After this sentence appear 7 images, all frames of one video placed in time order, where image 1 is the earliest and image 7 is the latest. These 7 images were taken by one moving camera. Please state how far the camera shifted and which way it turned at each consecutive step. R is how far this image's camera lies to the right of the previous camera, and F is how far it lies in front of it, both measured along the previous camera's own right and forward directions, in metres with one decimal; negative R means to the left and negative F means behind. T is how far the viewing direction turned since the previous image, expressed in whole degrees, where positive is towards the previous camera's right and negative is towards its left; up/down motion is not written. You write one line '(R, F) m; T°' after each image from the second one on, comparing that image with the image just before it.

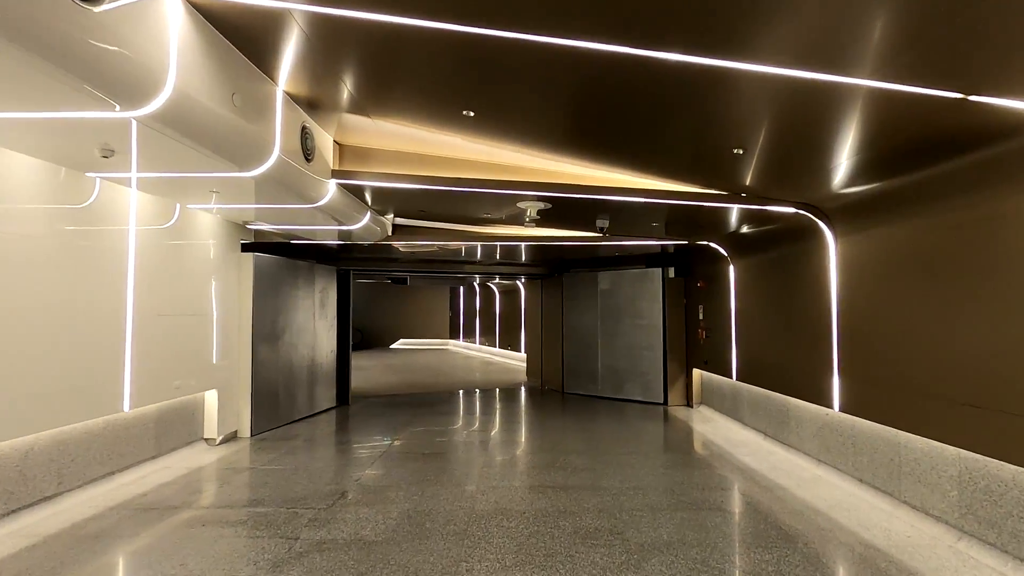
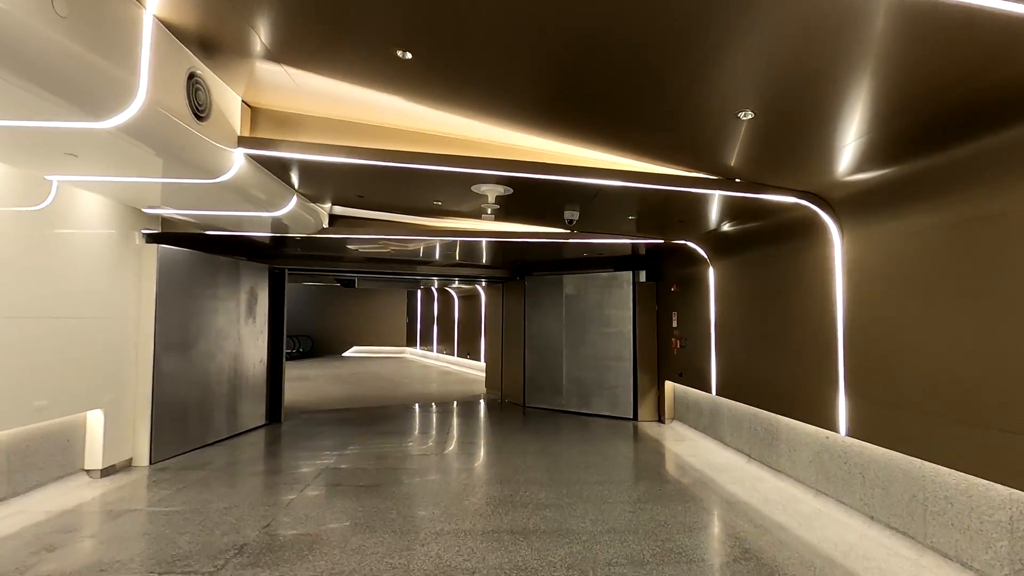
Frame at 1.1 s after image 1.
(+0.1, +0.8) m; +4°
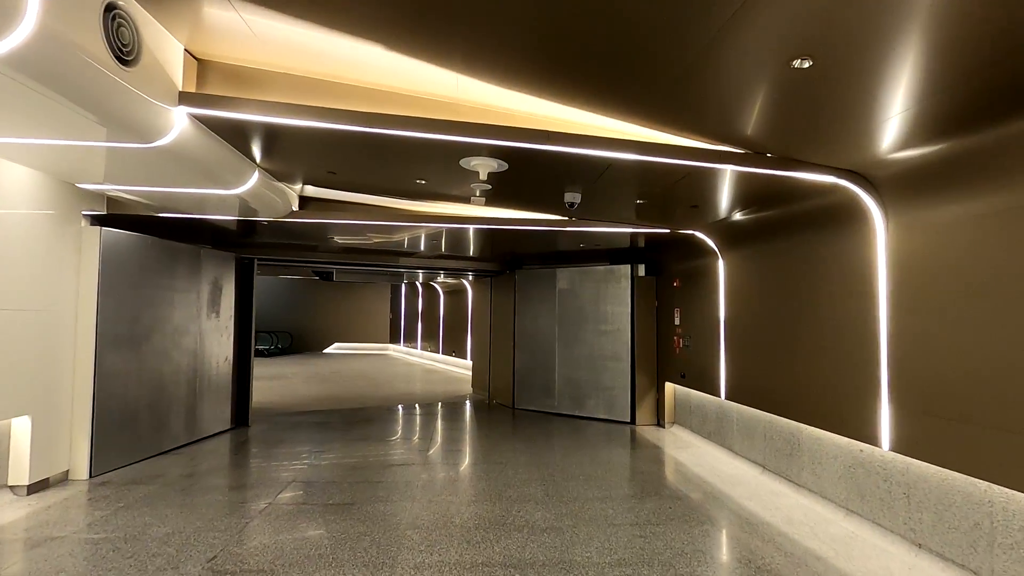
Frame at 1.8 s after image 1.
(-0.1, +0.5) m; +2°
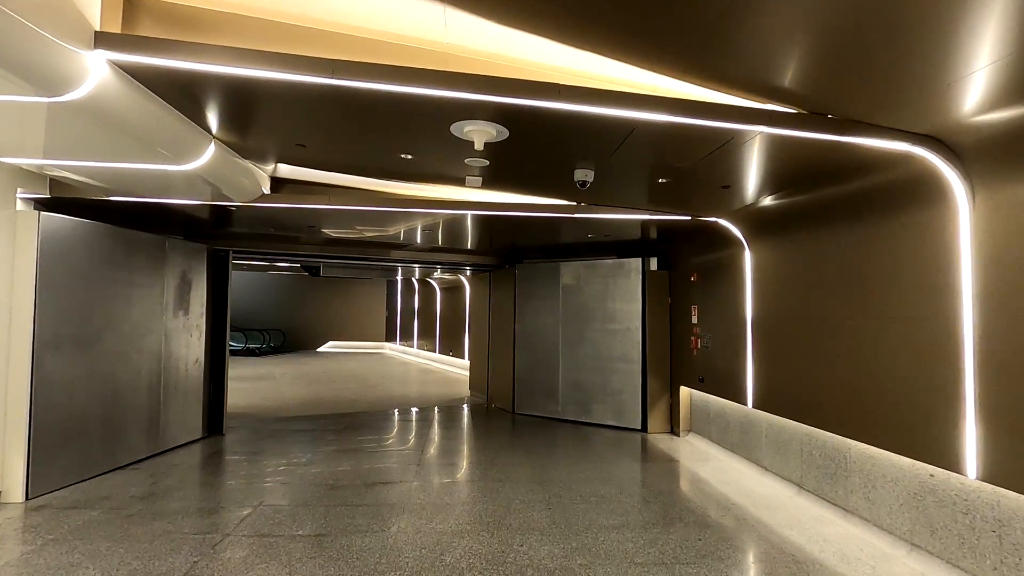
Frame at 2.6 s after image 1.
(0.0, +0.6) m; 0°
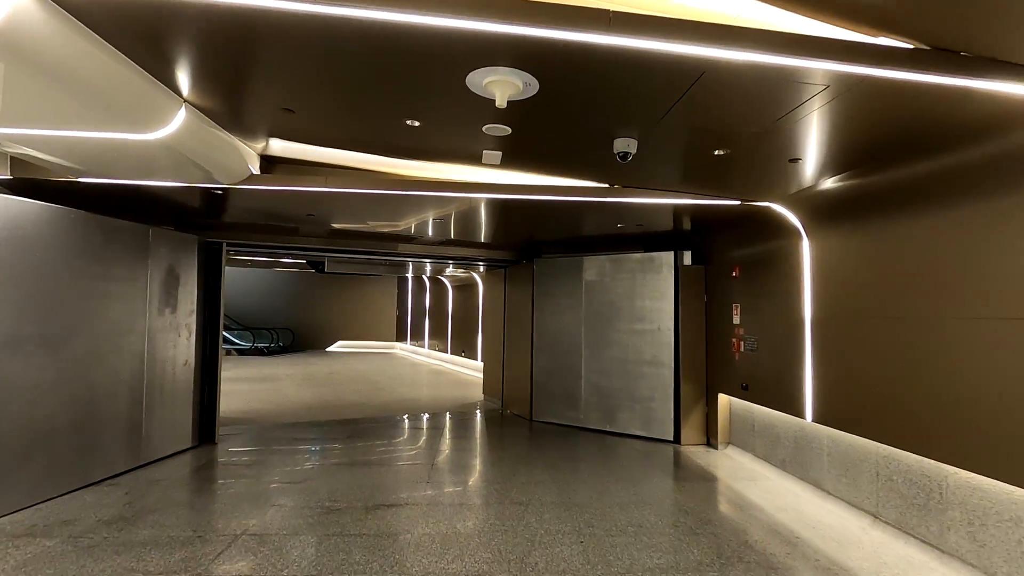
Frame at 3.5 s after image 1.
(-0.1, +0.6) m; -1°
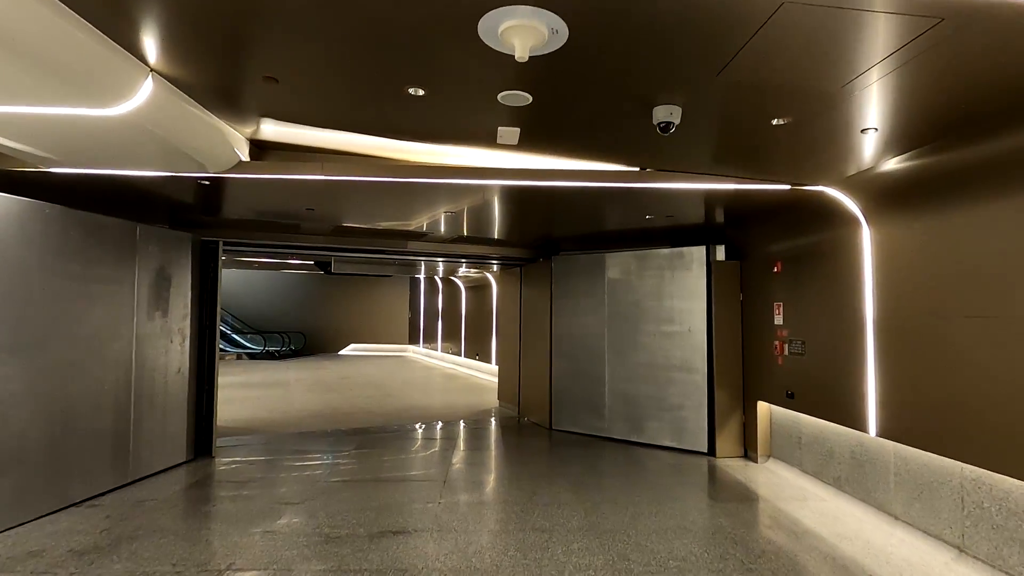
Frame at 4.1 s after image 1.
(0.0, +0.4) m; -1°
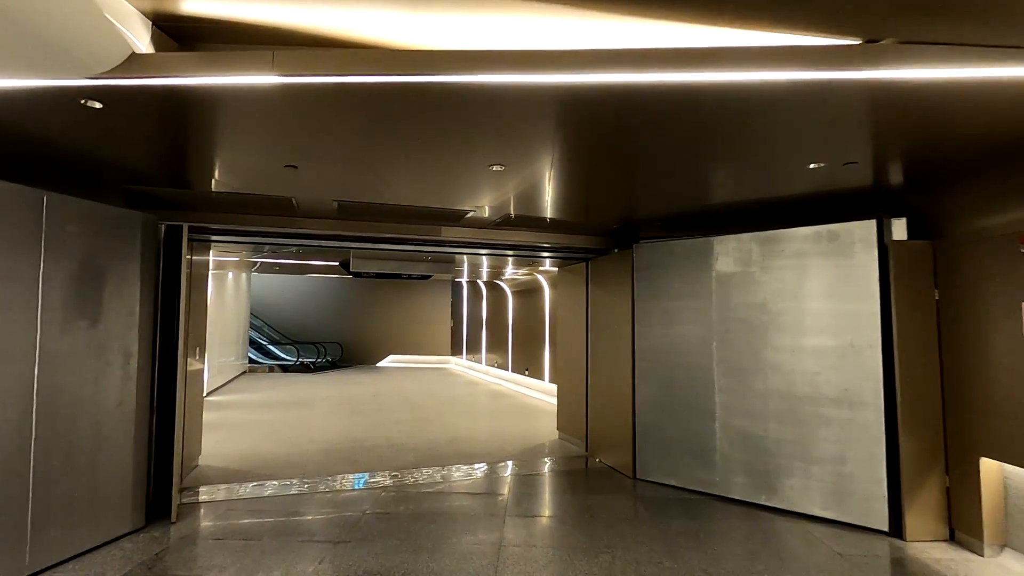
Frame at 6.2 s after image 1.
(-0.2, +1.6) m; -5°
